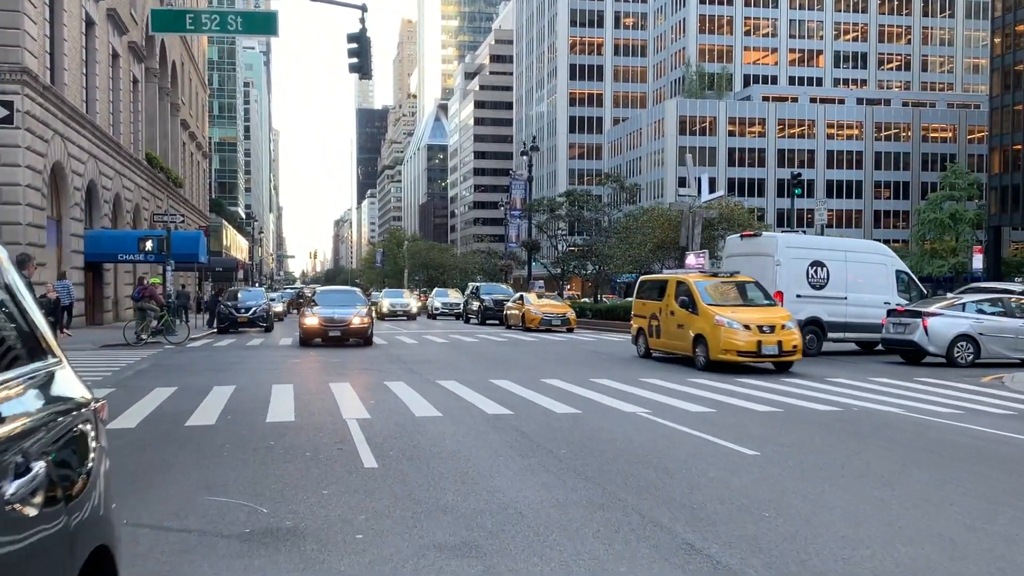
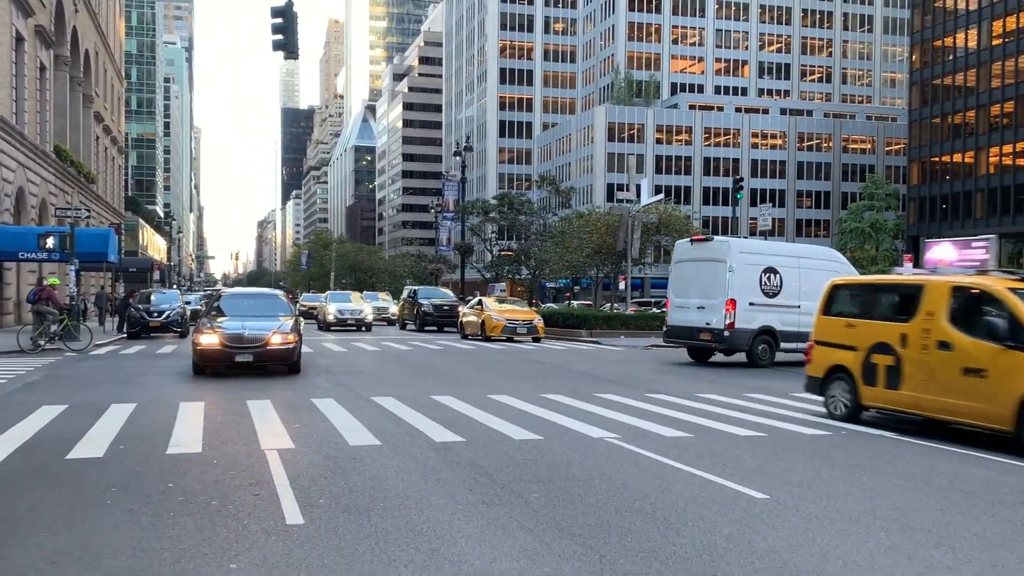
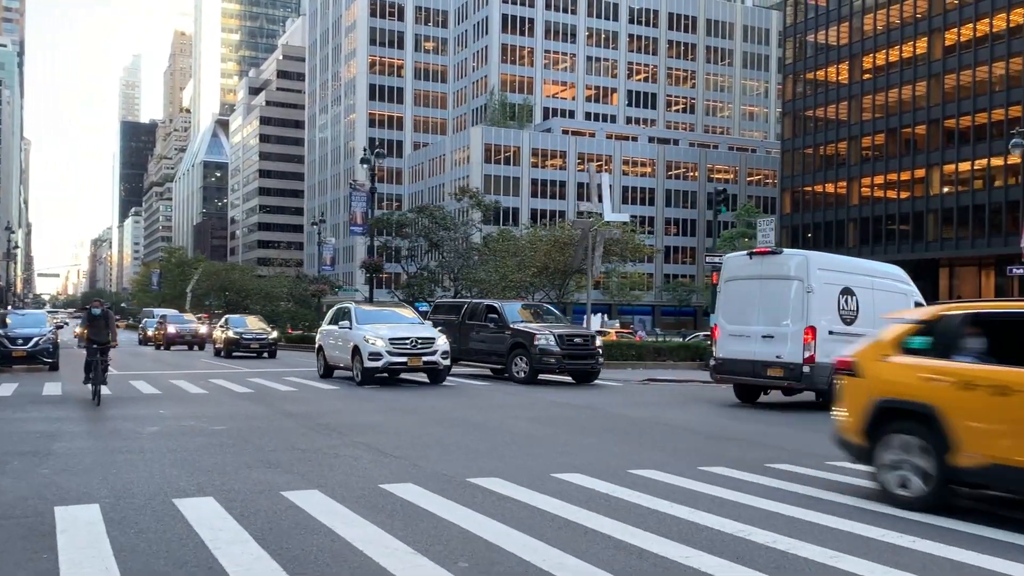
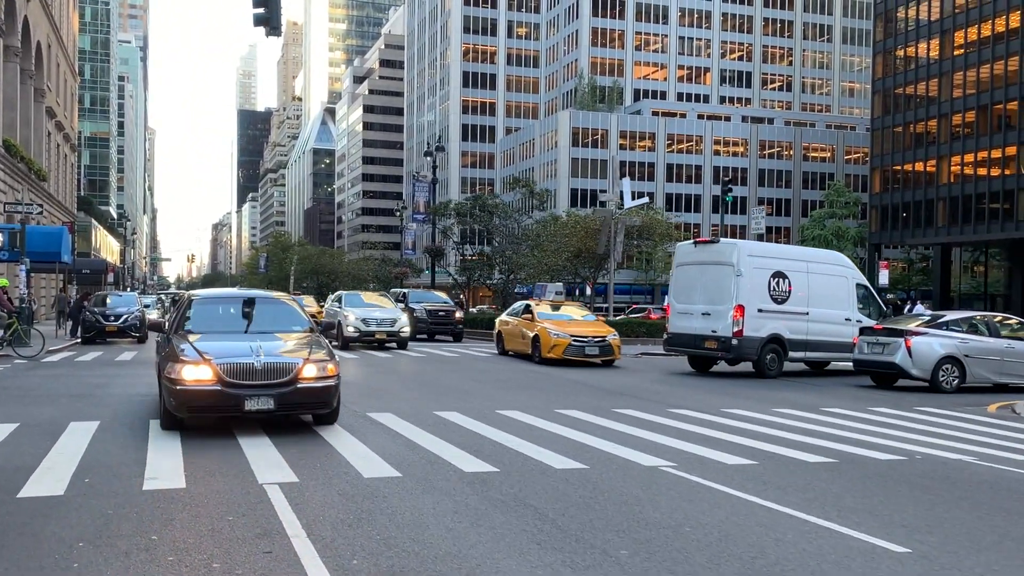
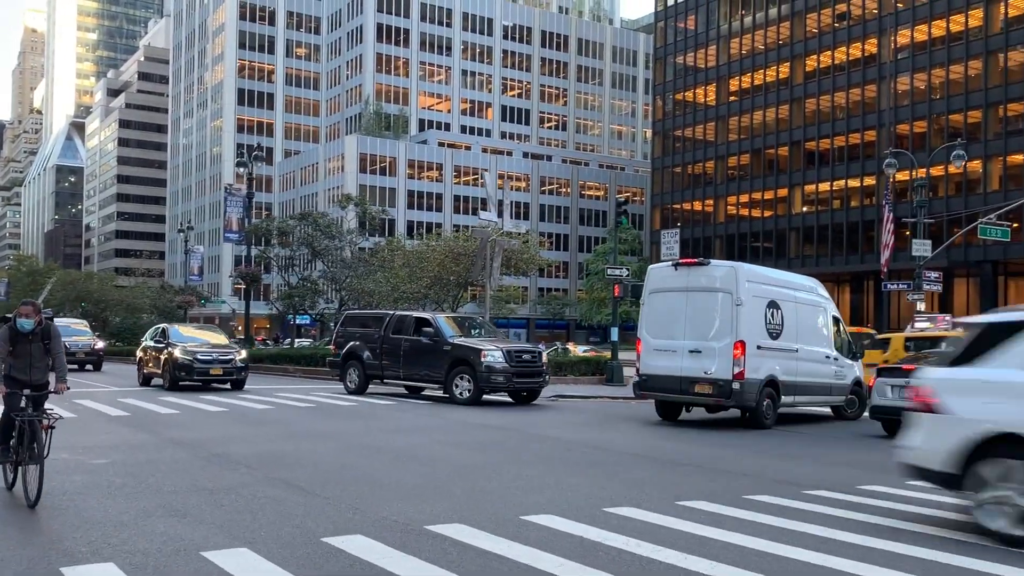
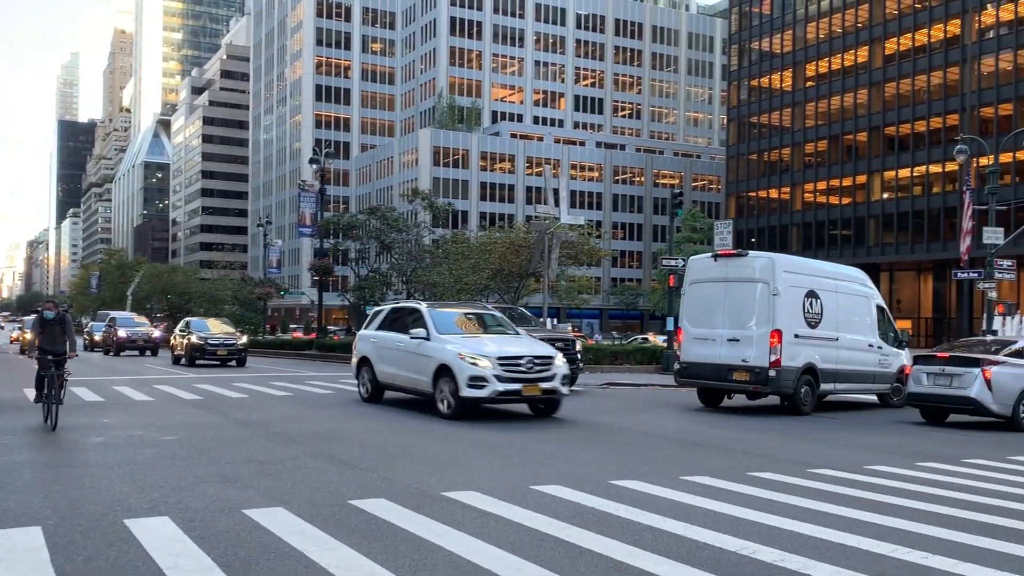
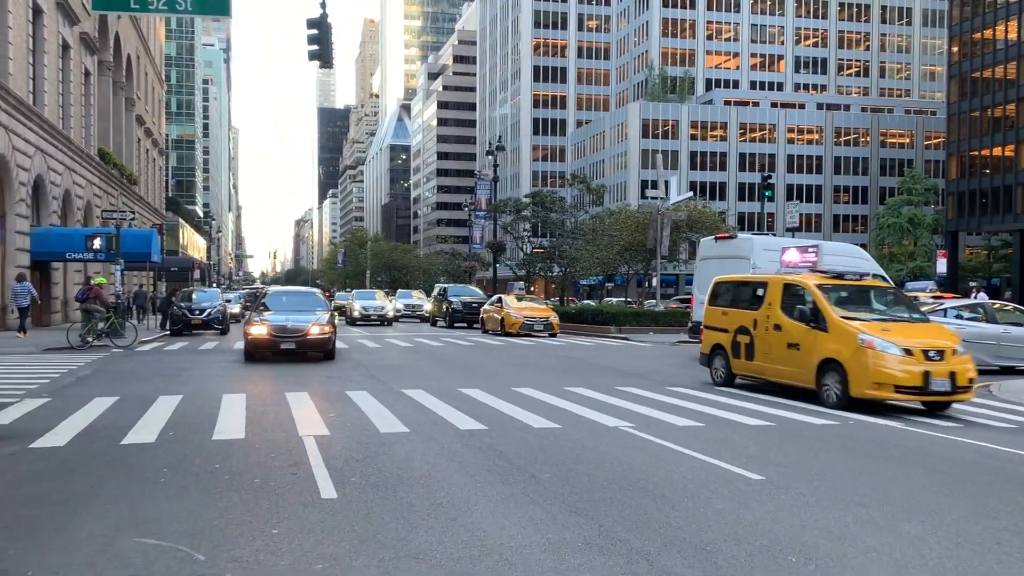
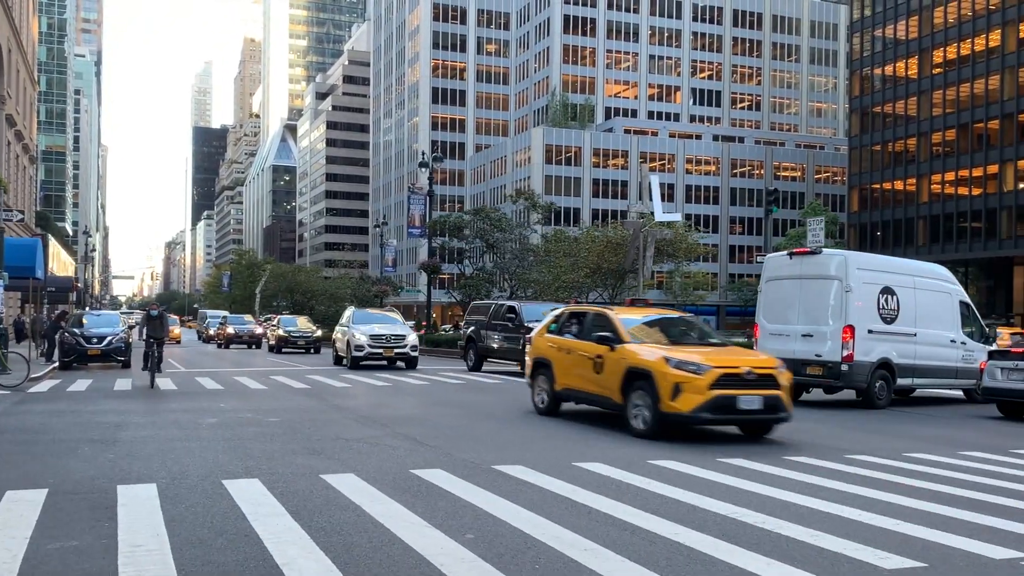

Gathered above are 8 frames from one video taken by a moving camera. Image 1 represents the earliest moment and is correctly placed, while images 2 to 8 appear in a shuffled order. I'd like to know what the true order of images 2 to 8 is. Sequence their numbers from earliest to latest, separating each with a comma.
7, 2, 4, 8, 3, 6, 5
